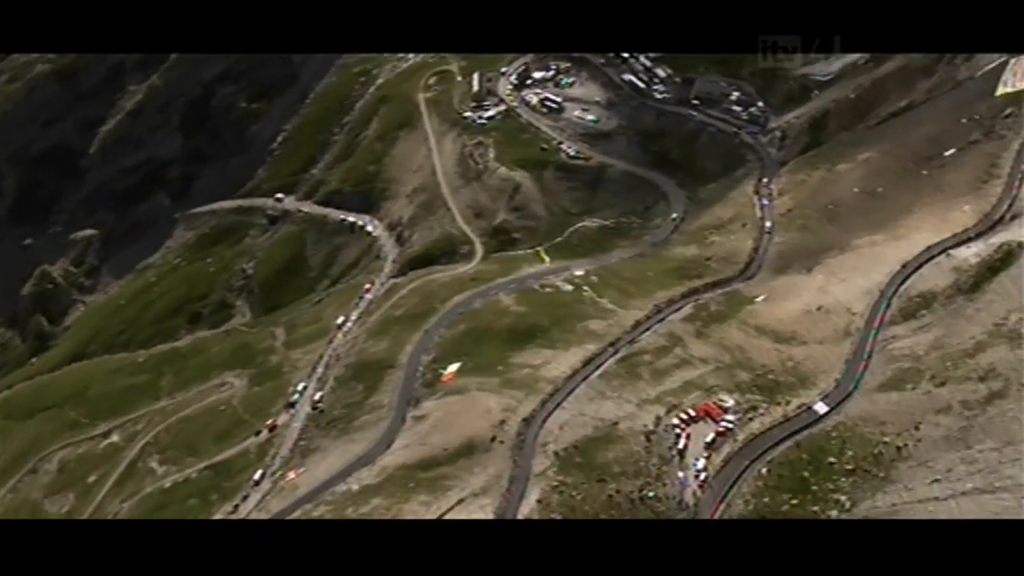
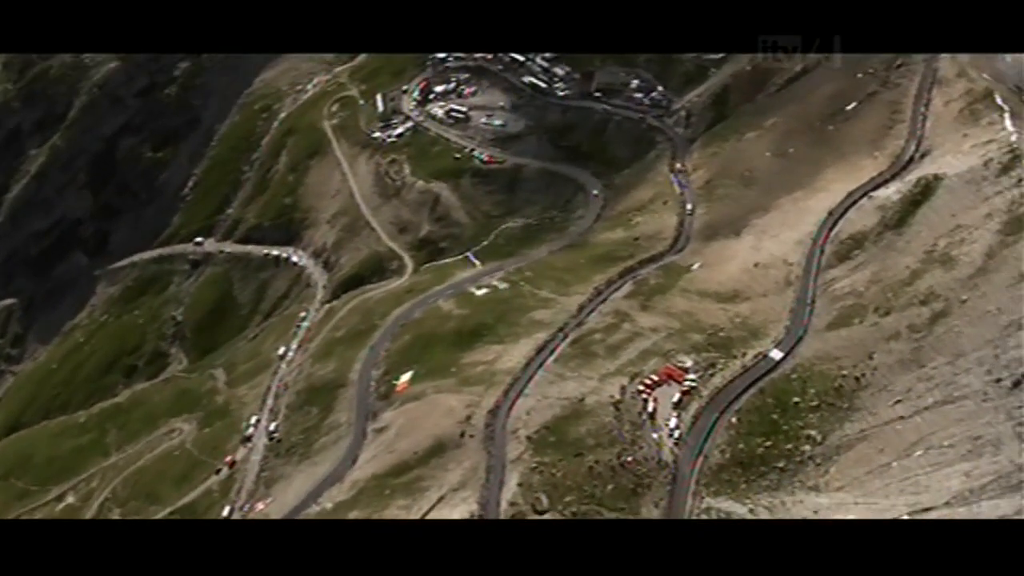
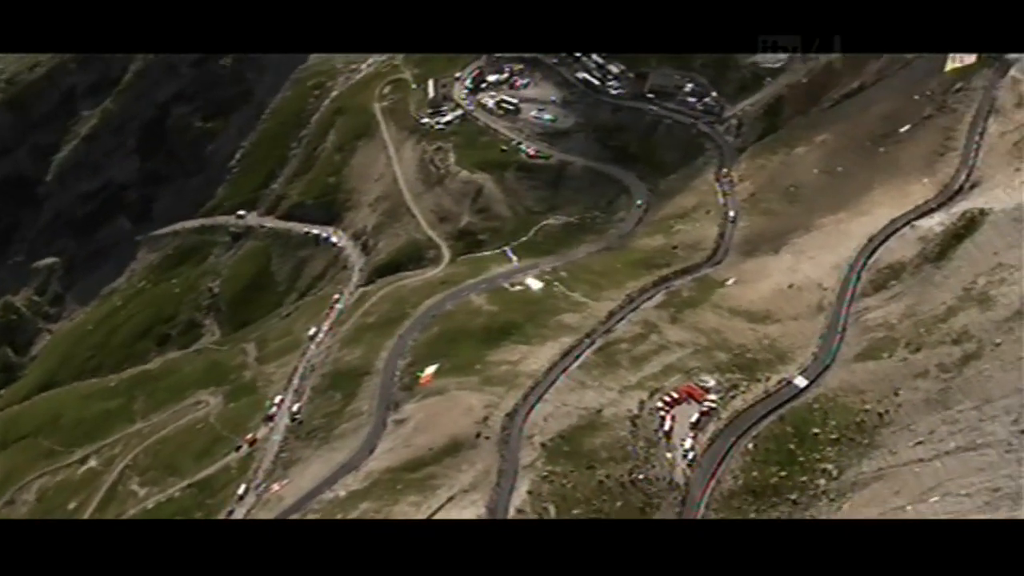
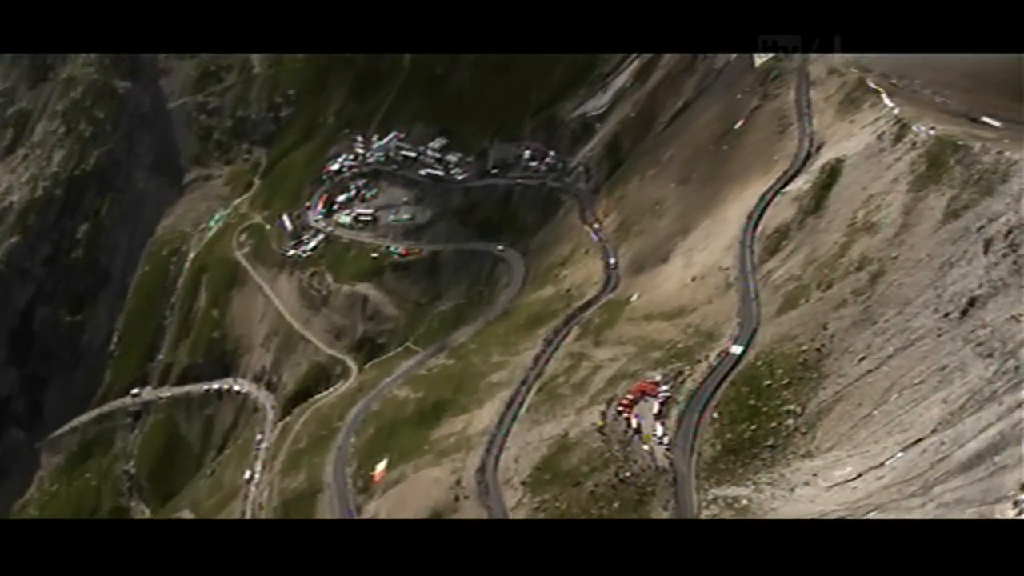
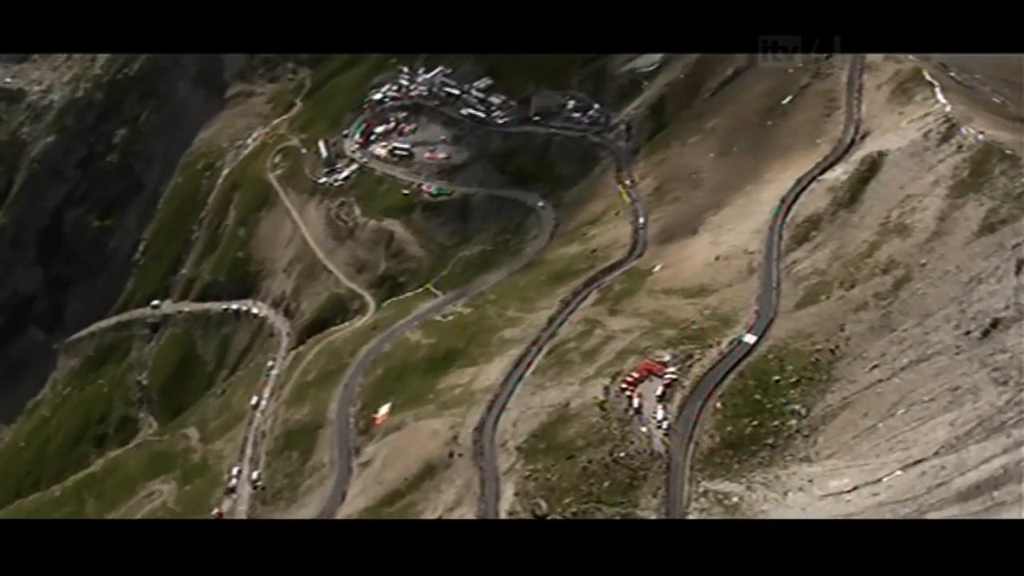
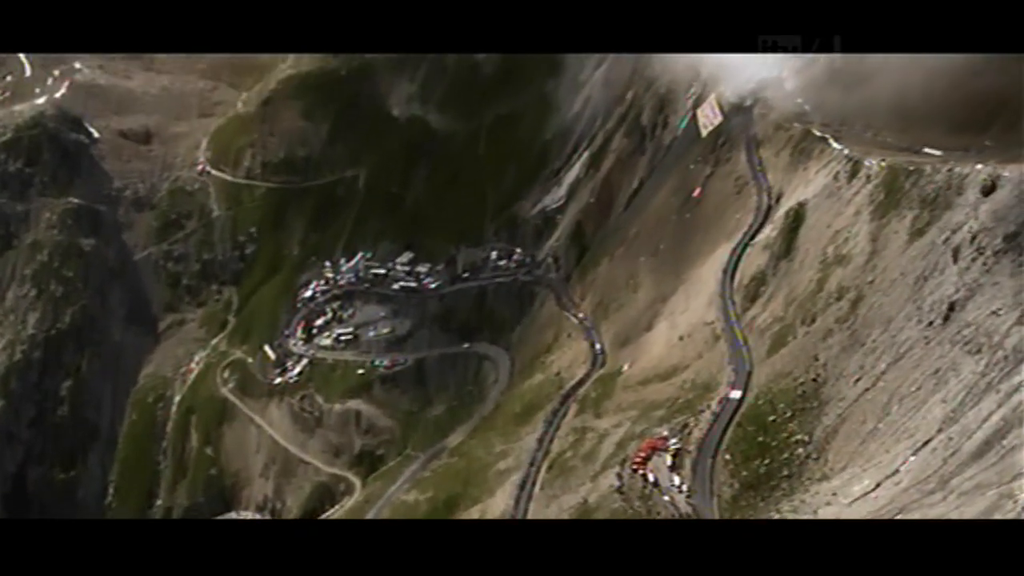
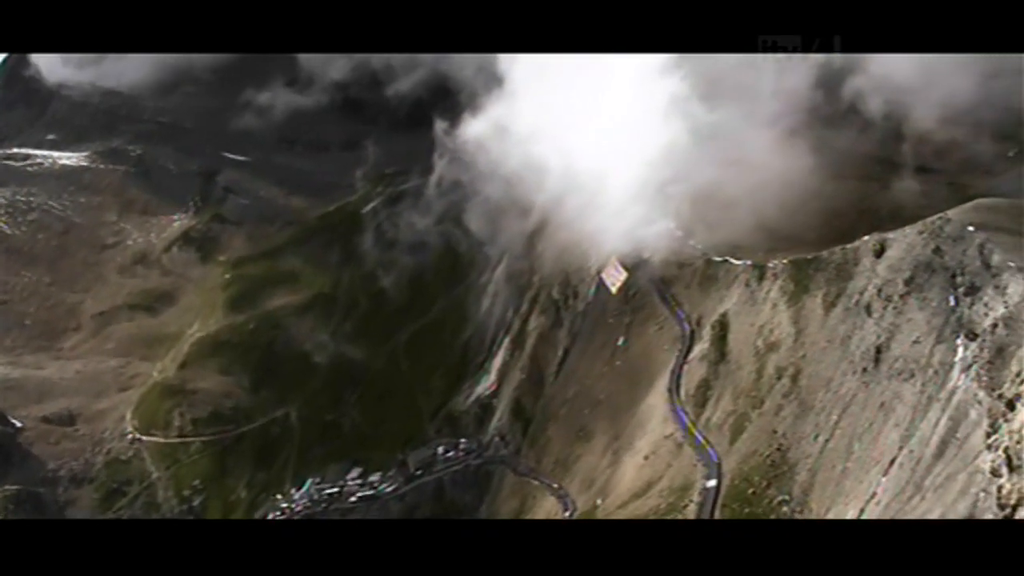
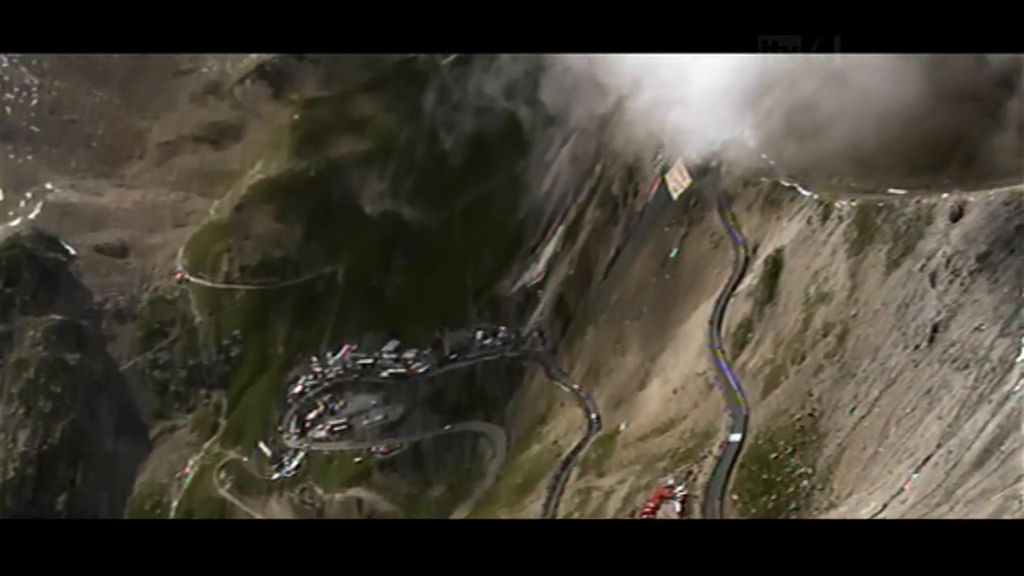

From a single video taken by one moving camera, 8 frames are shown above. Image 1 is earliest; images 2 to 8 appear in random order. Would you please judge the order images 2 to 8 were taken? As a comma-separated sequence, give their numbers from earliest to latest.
3, 2, 5, 4, 6, 8, 7
